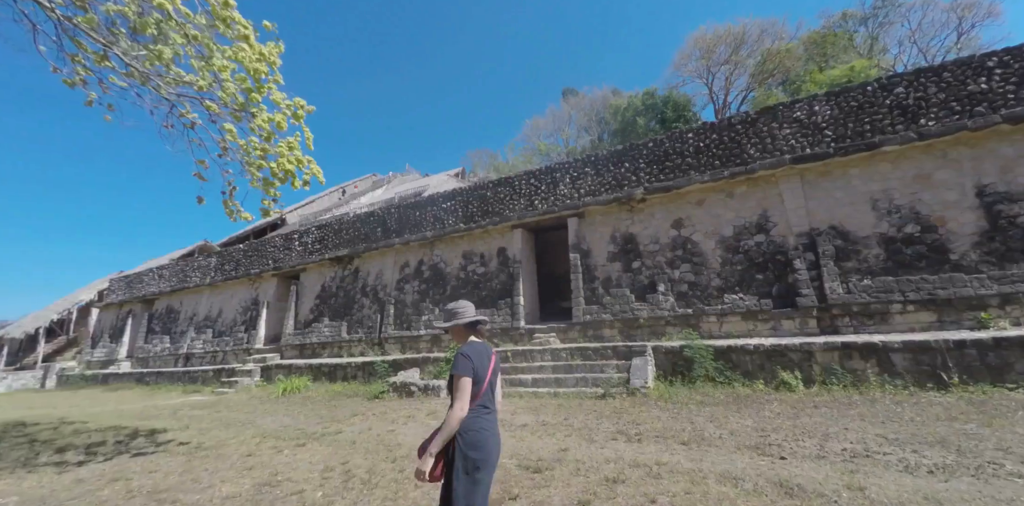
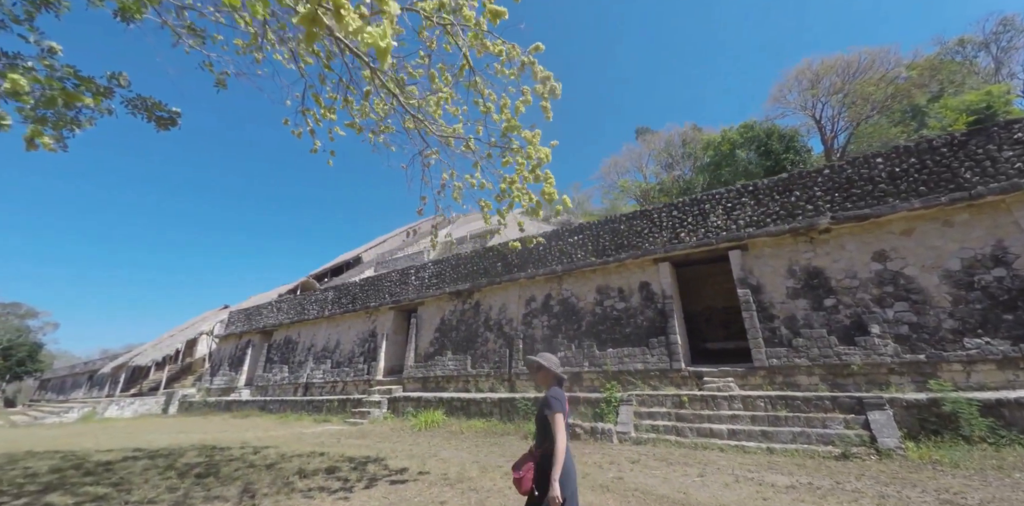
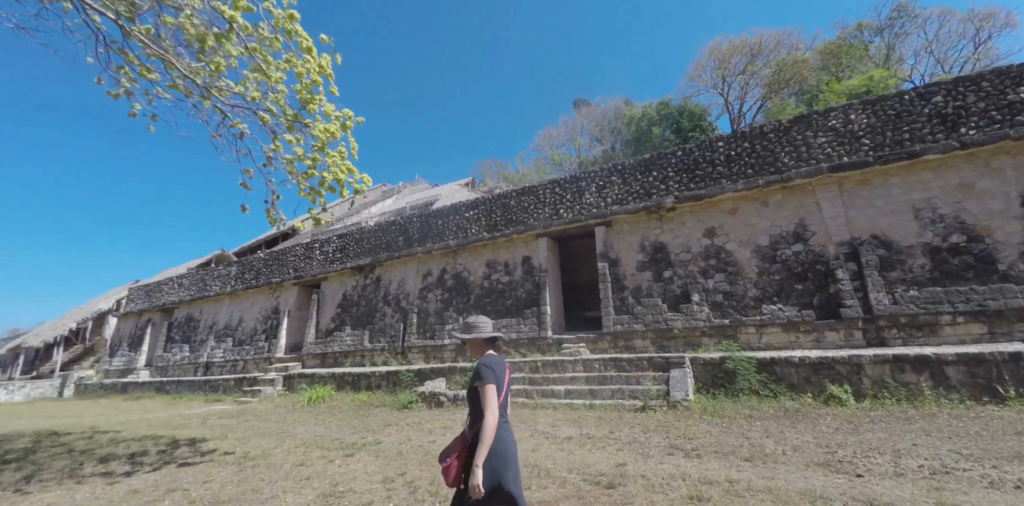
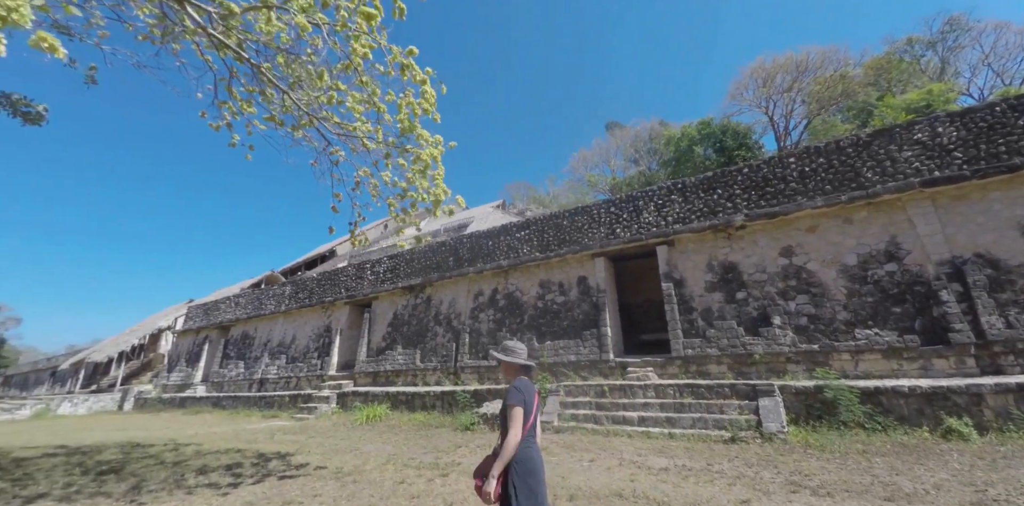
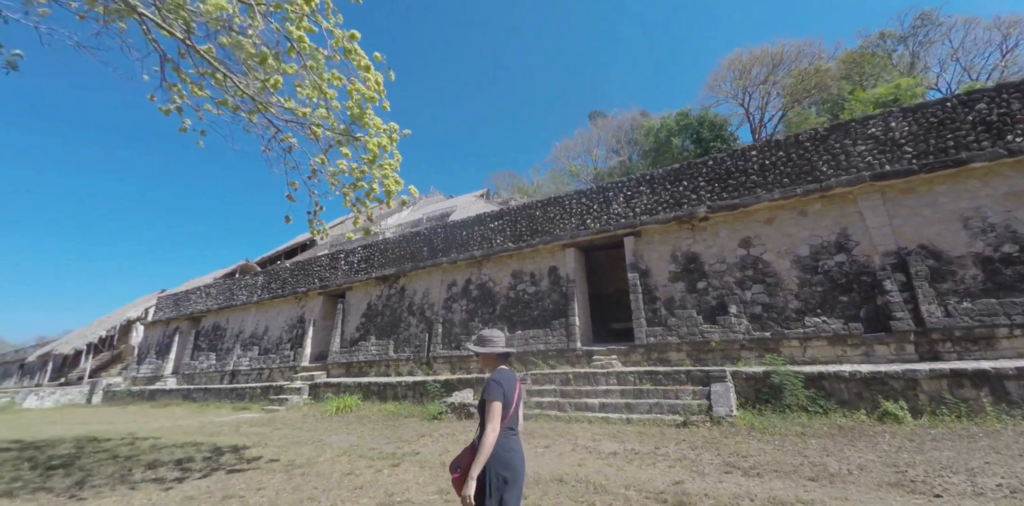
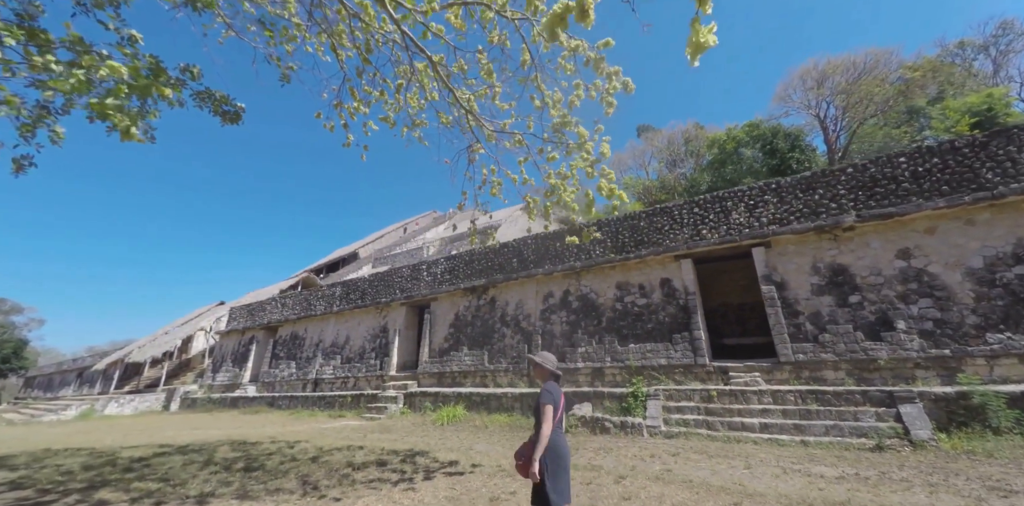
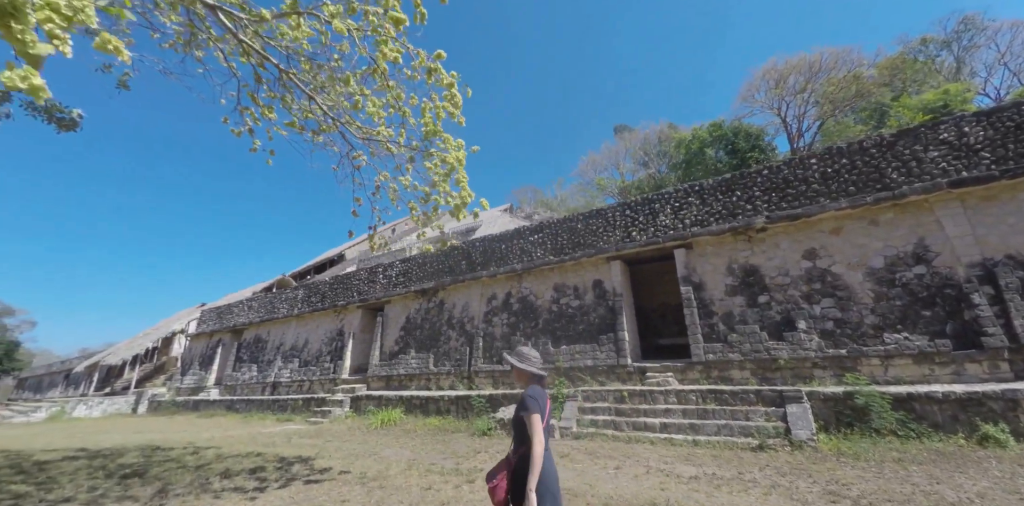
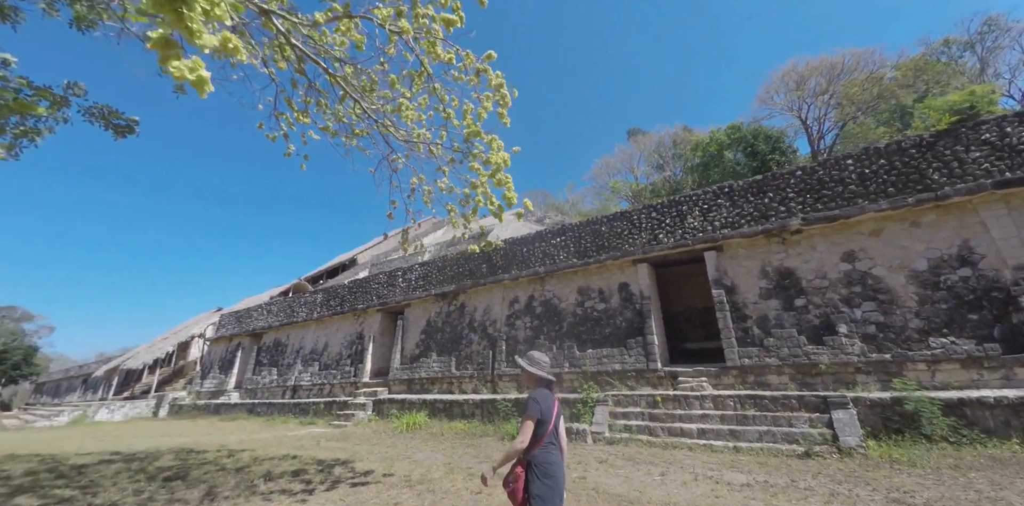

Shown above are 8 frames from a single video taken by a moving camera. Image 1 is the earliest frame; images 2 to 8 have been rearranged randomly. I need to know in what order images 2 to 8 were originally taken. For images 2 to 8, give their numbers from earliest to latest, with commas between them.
3, 5, 4, 7, 8, 2, 6
